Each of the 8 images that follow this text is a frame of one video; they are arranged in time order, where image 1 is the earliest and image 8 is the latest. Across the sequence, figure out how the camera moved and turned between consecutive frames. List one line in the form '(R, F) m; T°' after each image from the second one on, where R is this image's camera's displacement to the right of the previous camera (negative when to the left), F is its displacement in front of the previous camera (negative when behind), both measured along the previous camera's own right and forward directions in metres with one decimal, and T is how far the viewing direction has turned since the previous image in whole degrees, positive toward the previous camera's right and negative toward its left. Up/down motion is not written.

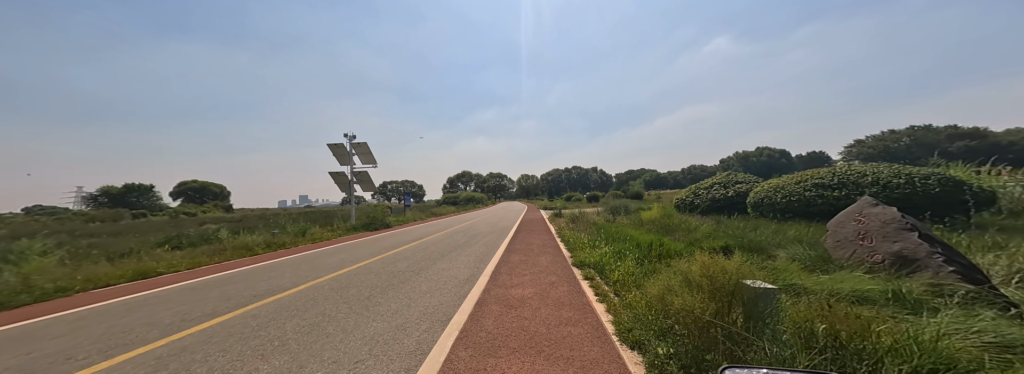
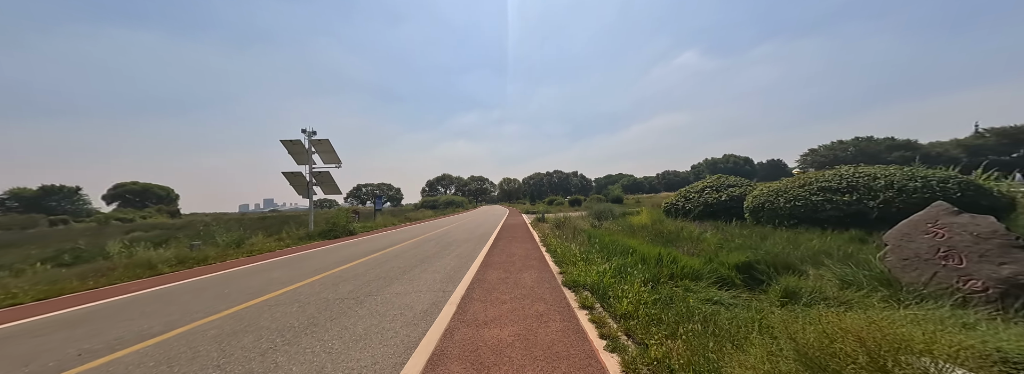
(+0.1, +1.4) m; +4°
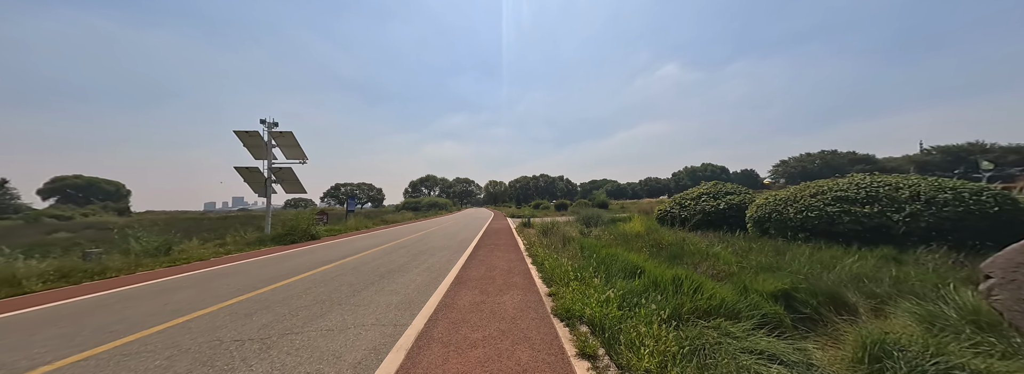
(+0.1, +1.3) m; +3°
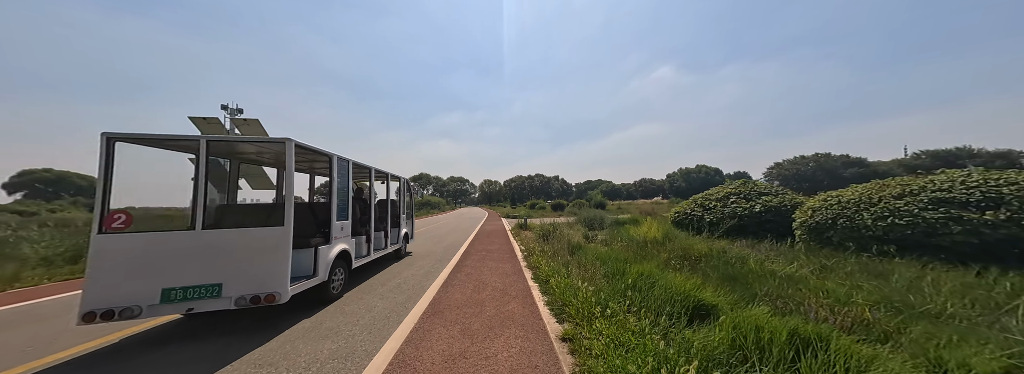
(0.0, +1.8) m; +1°
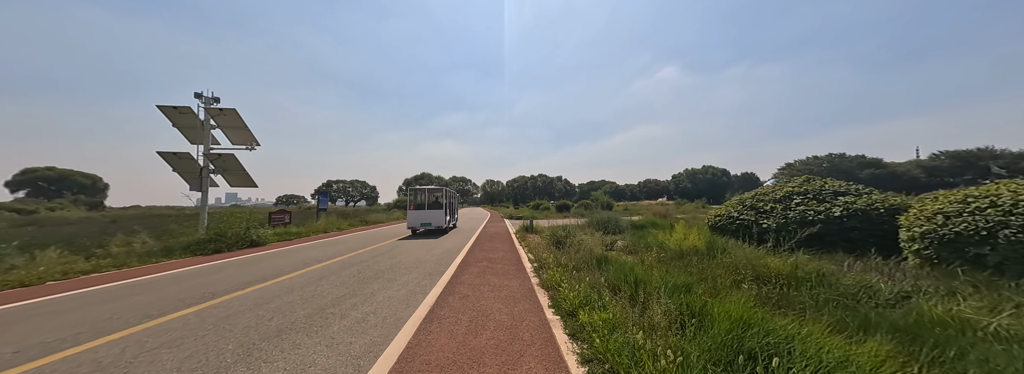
(-0.1, +1.9) m; -1°
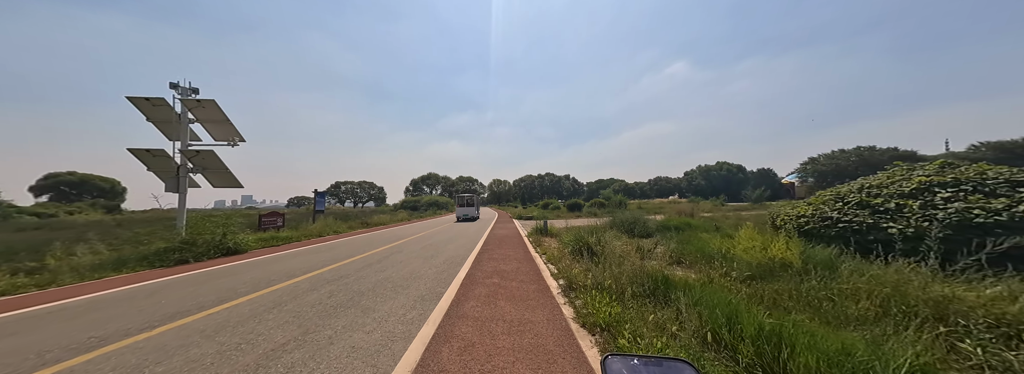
(-0.3, +2.0) m; -2°
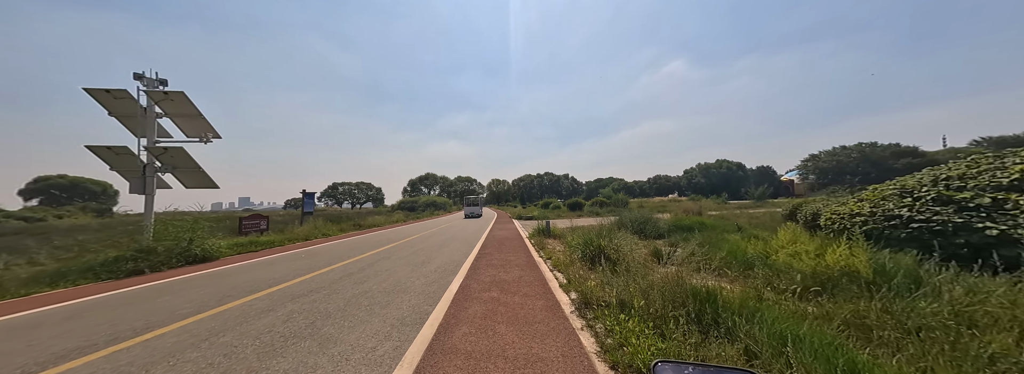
(0.0, +1.2) m; 0°
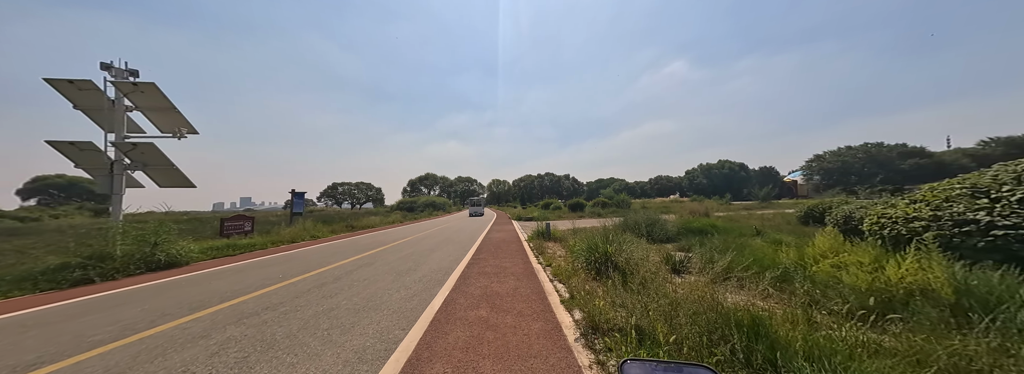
(+0.2, +0.9) m; 0°
